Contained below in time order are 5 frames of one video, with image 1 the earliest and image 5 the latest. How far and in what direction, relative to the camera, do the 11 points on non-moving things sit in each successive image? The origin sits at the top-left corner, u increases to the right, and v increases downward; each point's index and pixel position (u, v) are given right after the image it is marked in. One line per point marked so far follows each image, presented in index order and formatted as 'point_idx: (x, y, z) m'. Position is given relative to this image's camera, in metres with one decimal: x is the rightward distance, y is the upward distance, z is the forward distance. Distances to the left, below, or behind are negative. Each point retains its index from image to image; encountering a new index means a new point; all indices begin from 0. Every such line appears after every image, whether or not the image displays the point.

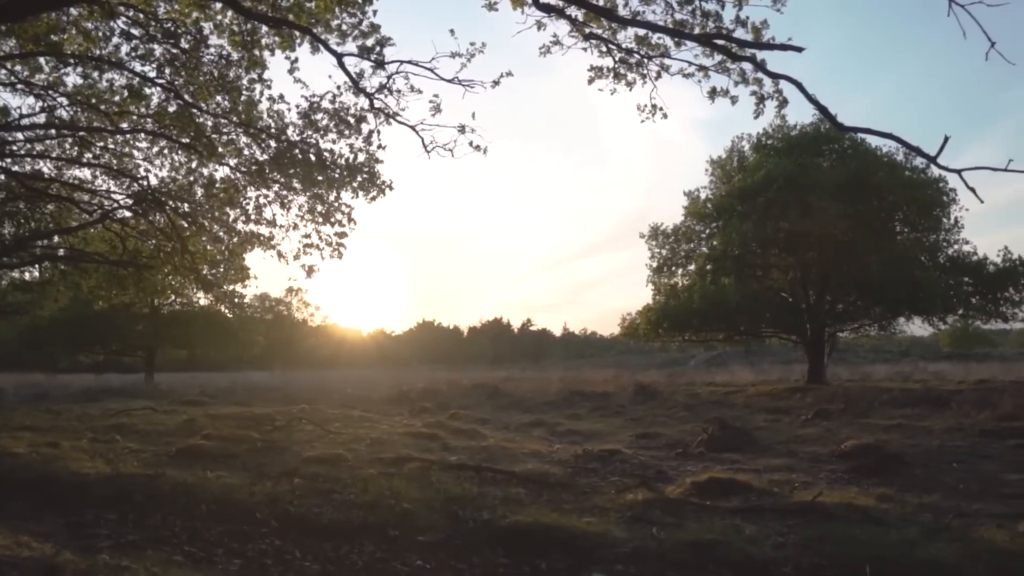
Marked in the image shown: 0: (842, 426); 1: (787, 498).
0: (+6.1, -2.5, +17.5) m
1: (+2.9, -2.2, +9.9) m
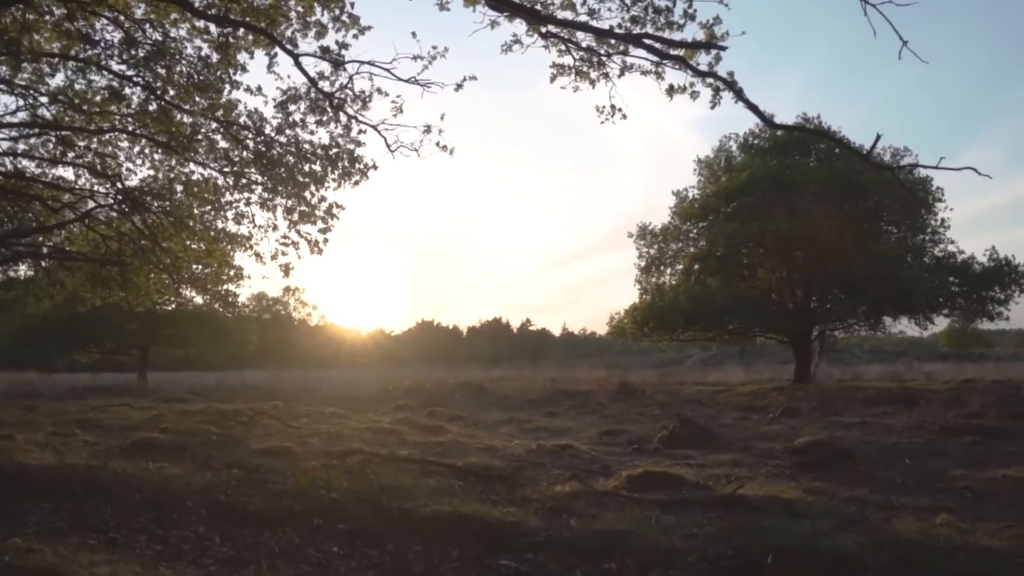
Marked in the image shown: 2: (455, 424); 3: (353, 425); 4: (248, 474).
0: (+5.5, -2.5, +17.6) m
1: (+2.2, -2.2, +10.1) m
2: (-1.1, -2.6, +18.2) m
3: (-2.7, -2.3, +16.0) m
4: (-2.9, -2.0, +10.2) m
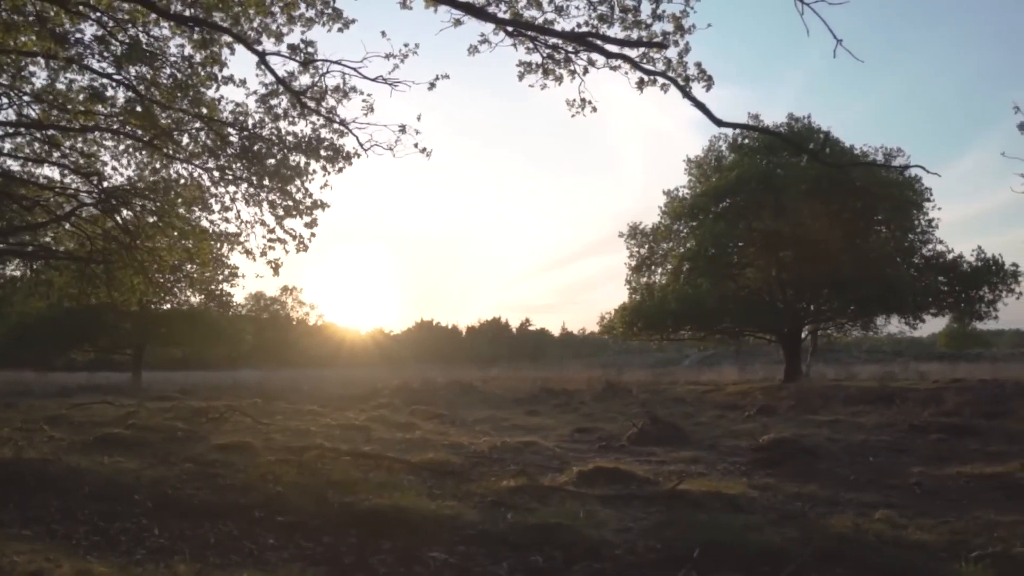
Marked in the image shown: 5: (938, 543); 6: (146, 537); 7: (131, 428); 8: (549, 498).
0: (+5.0, -2.5, +17.6) m
1: (+1.6, -2.1, +10.2) m
2: (-1.6, -2.6, +18.3) m
3: (-3.2, -2.3, +16.1) m
4: (-3.4, -2.0, +10.4) m
5: (+3.6, -2.2, +8.1) m
6: (-3.1, -2.1, +8.0) m
7: (-5.4, -2.0, +13.4) m
8: (+0.4, -2.1, +9.4) m
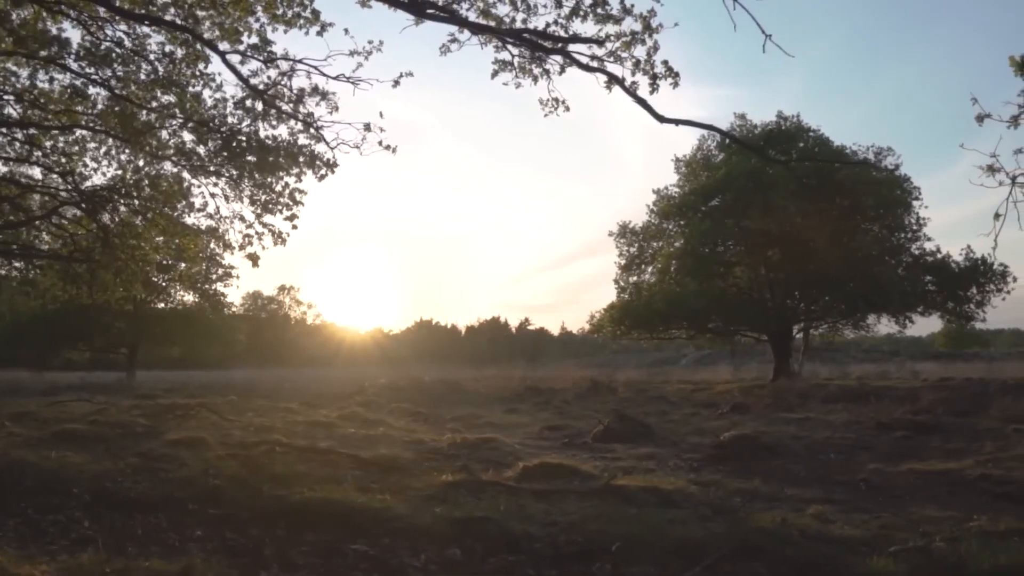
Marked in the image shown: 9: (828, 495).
0: (+4.5, -2.4, +17.6) m
1: (+1.0, -2.1, +10.2) m
2: (-2.1, -2.6, +18.4) m
3: (-3.7, -2.3, +16.2) m
4: (-4.0, -1.9, +10.5) m
5: (+3.0, -2.1, +8.1) m
6: (-3.8, -2.1, +8.1) m
7: (-6.0, -1.9, +13.5) m
8: (-0.3, -2.0, +9.4) m
9: (+3.4, -2.2, +10.2) m
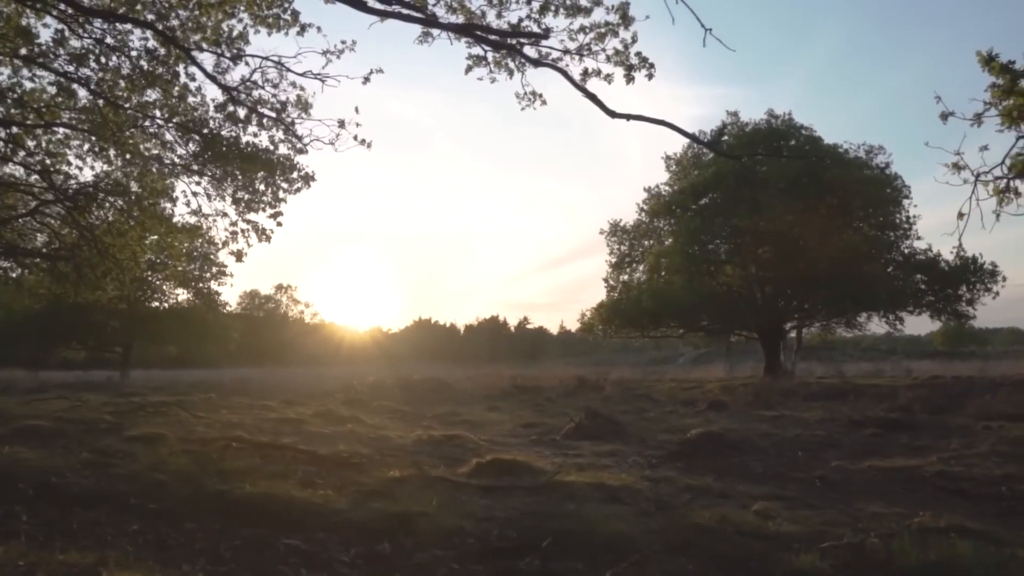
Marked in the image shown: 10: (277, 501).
0: (+4.0, -2.4, +17.6) m
1: (+0.4, -2.0, +10.2) m
2: (-2.6, -2.5, +18.4) m
3: (-4.2, -2.2, +16.2) m
4: (-4.6, -1.9, +10.5) m
5: (+2.4, -2.1, +8.1) m
6: (-4.3, -2.0, +8.1) m
7: (-6.5, -1.9, +13.5) m
8: (-0.8, -2.0, +9.4) m
9: (+2.9, -2.2, +10.2) m
10: (-2.1, -1.9, +8.5) m
